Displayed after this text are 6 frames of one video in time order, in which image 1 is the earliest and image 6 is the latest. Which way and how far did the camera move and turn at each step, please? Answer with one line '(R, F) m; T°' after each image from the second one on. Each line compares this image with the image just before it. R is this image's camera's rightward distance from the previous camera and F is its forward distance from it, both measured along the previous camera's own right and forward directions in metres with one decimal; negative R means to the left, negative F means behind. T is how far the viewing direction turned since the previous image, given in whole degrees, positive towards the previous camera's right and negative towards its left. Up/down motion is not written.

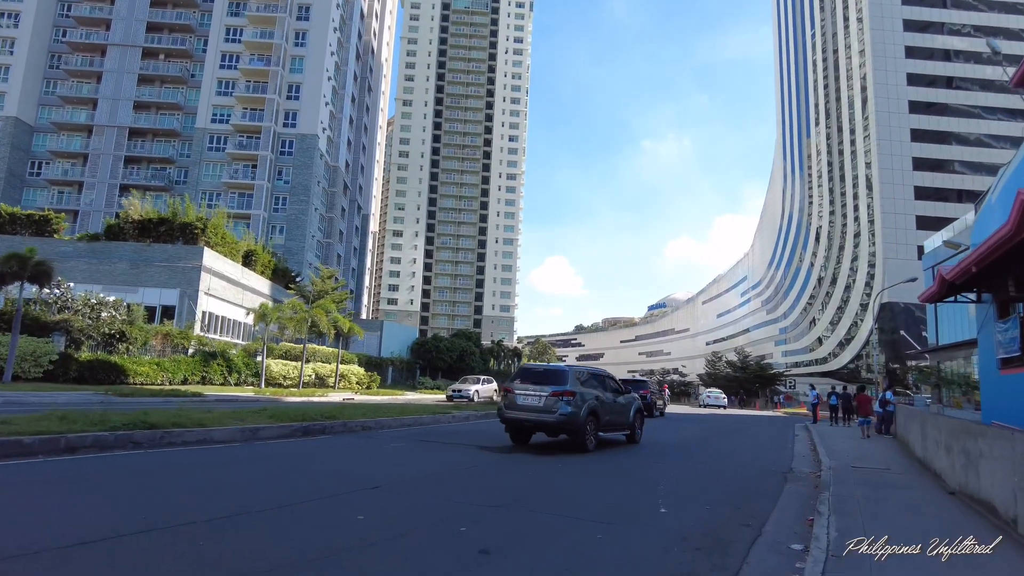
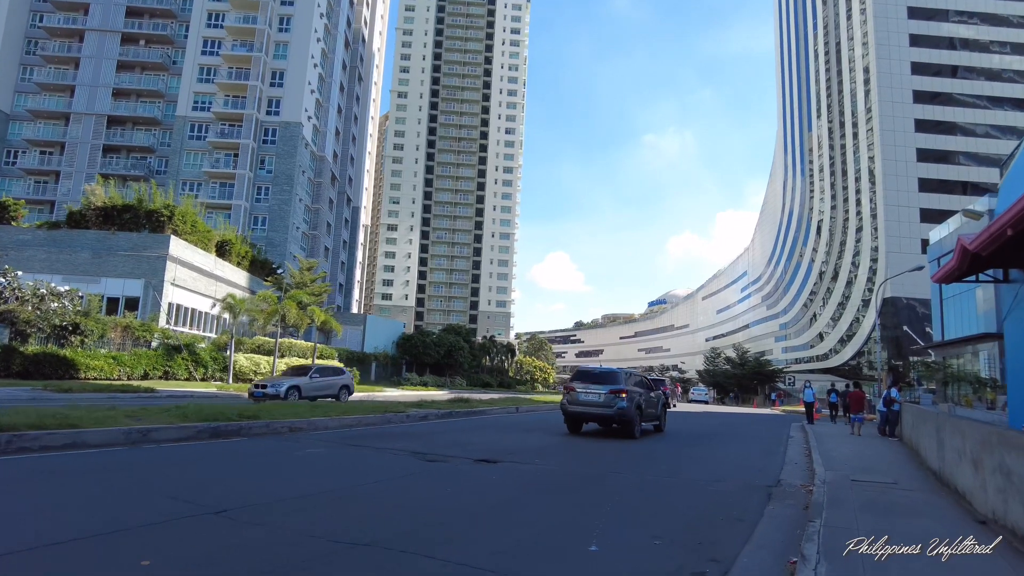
(+1.0, +1.8) m; 0°
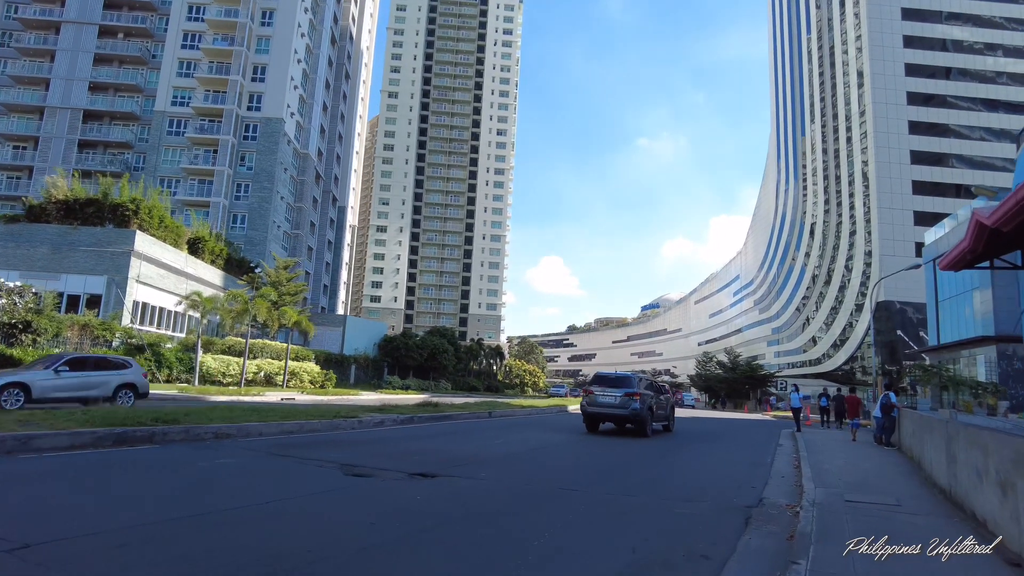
(+0.7, +1.4) m; 0°
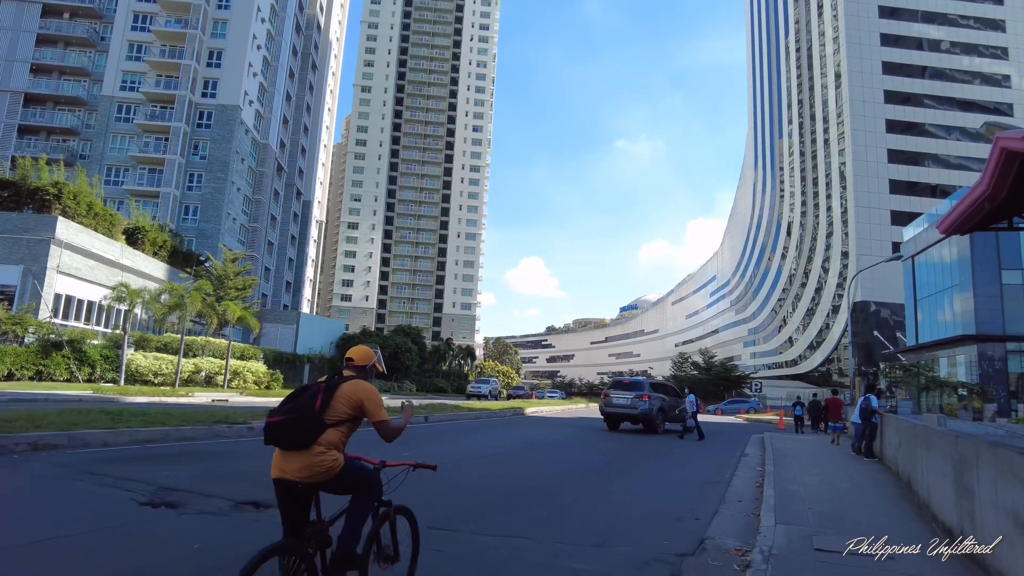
(+1.2, +2.2) m; +2°
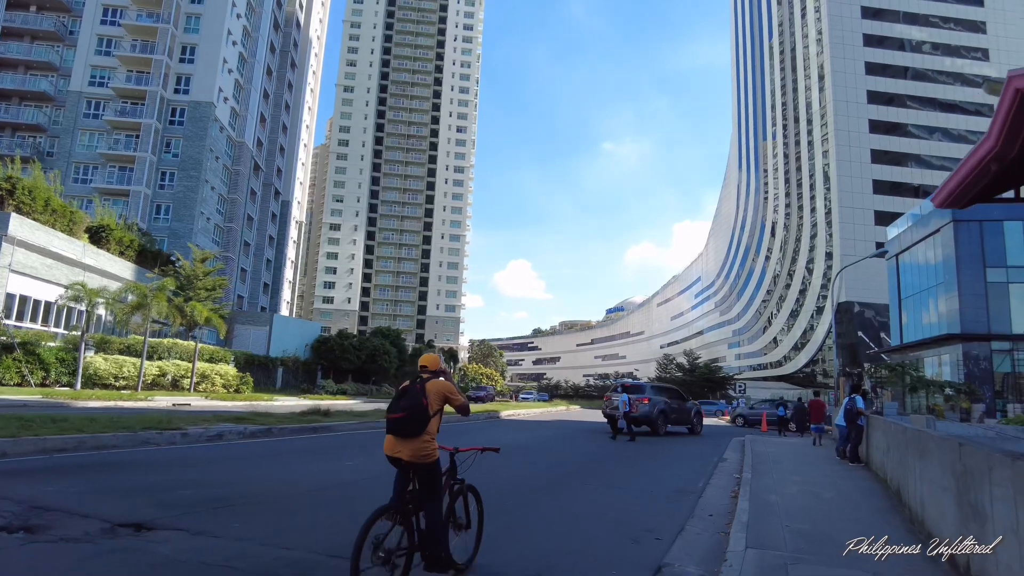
(+0.5, +1.0) m; +1°
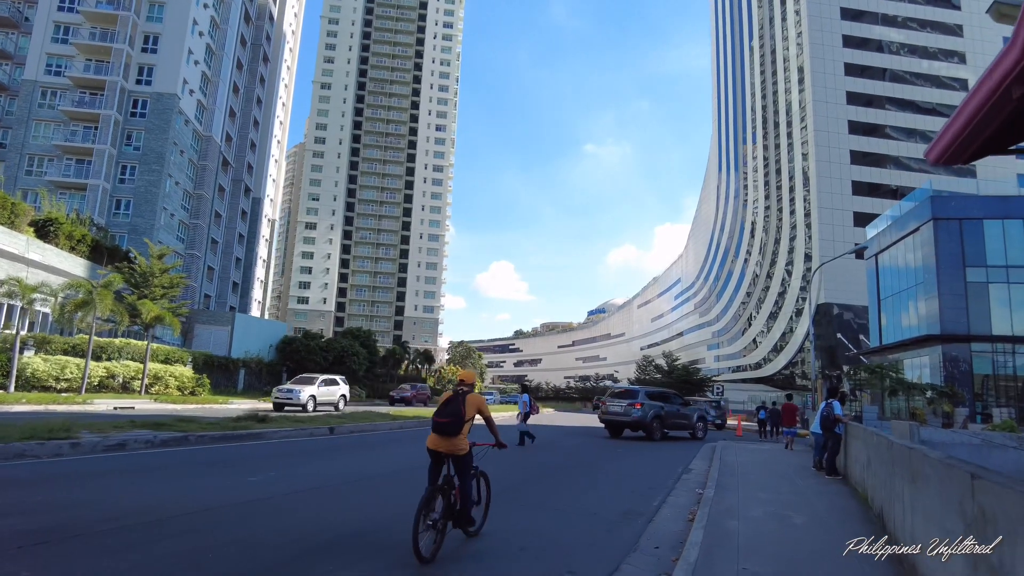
(+0.7, +1.3) m; +1°
